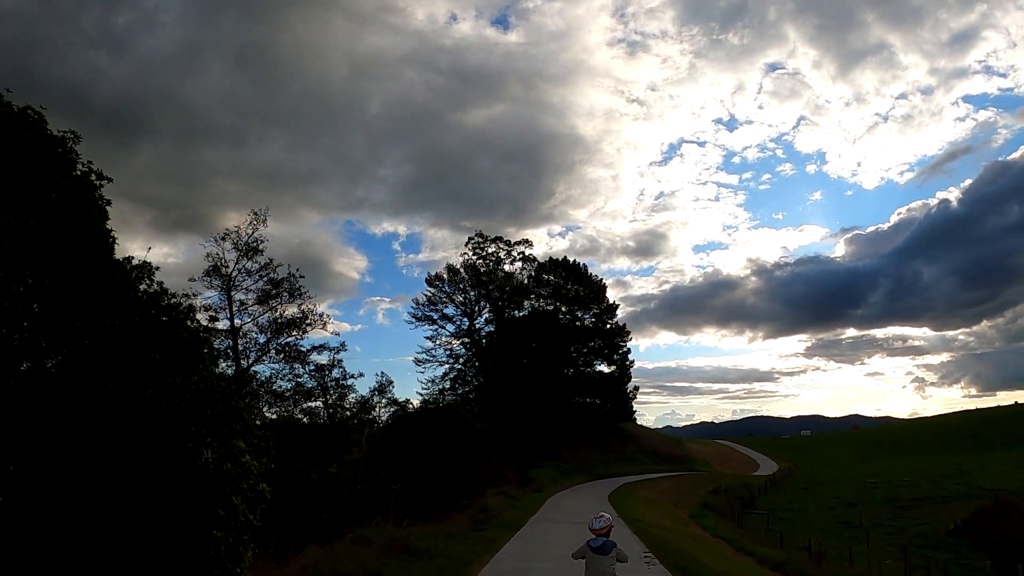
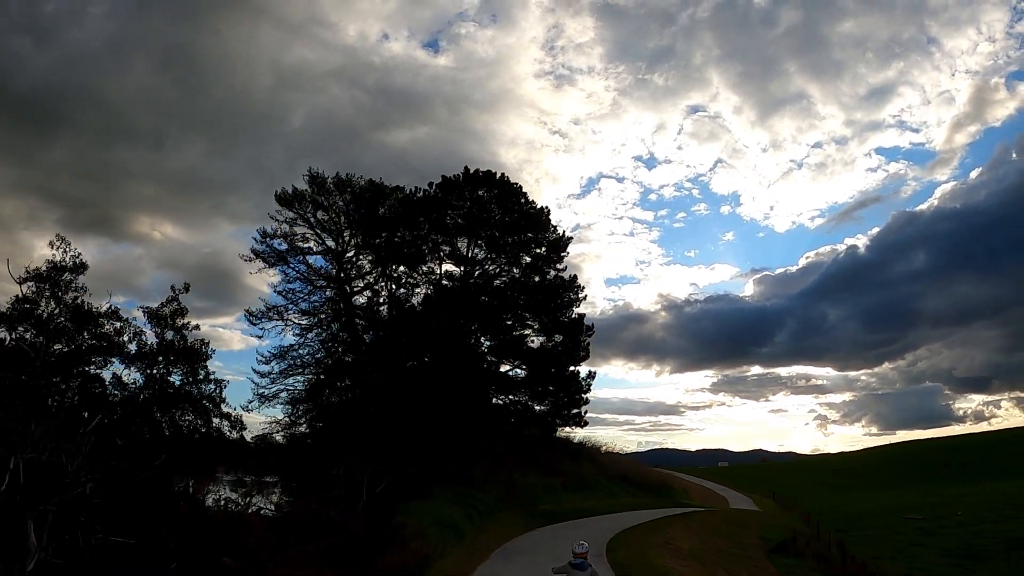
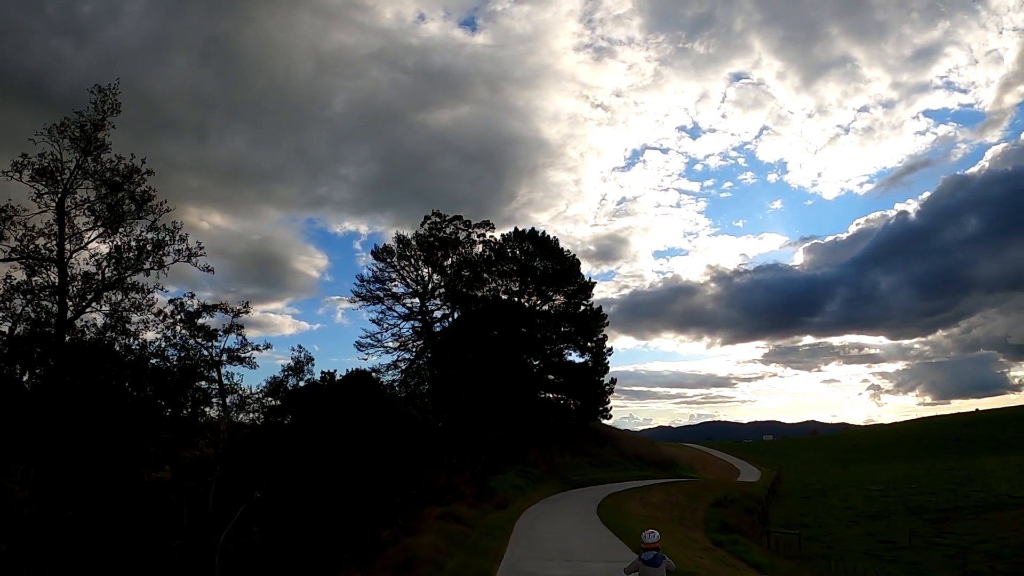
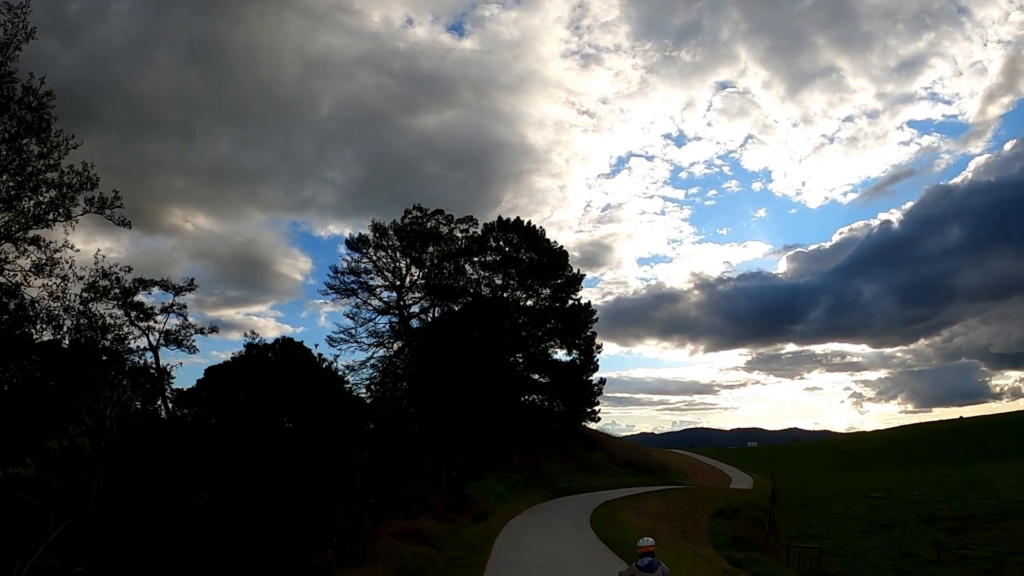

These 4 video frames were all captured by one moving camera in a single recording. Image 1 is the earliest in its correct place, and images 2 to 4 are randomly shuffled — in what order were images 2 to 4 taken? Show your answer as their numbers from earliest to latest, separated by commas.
3, 4, 2
